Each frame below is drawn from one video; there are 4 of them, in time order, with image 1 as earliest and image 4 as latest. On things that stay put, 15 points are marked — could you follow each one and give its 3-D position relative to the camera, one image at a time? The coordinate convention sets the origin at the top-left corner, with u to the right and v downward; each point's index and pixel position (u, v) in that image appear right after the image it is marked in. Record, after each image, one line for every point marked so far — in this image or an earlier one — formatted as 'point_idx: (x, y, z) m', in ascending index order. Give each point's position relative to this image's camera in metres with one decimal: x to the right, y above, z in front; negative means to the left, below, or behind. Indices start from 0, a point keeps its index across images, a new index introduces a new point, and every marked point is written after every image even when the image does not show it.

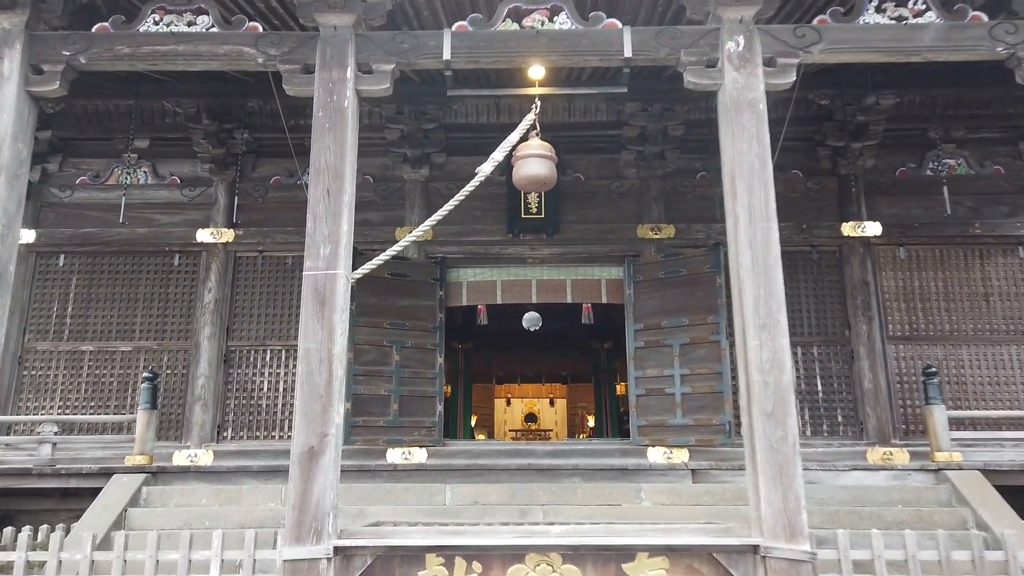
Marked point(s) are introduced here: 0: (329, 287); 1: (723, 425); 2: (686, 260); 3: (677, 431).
0: (-1.0, 0.0, +4.2) m
1: (+1.8, -1.2, +6.7) m
2: (+1.6, +0.3, +7.2) m
3: (+1.5, -1.3, +6.9) m
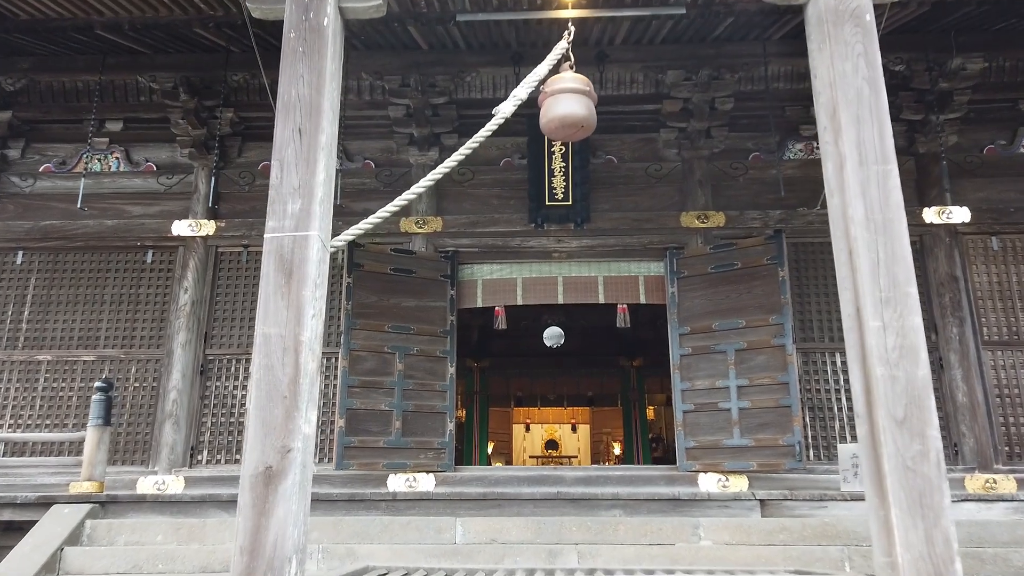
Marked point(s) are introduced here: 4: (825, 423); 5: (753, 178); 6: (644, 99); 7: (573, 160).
0: (-0.9, +0.1, +3.2) m
1: (+2.0, -1.1, +5.6) m
2: (+1.8, +0.3, +6.1) m
3: (+1.7, -1.2, +5.8) m
4: (+2.4, -1.0, +6.0) m
5: (+2.1, +1.0, +6.7) m
6: (+1.1, +1.6, +6.6) m
7: (+0.5, +1.1, +6.5) m
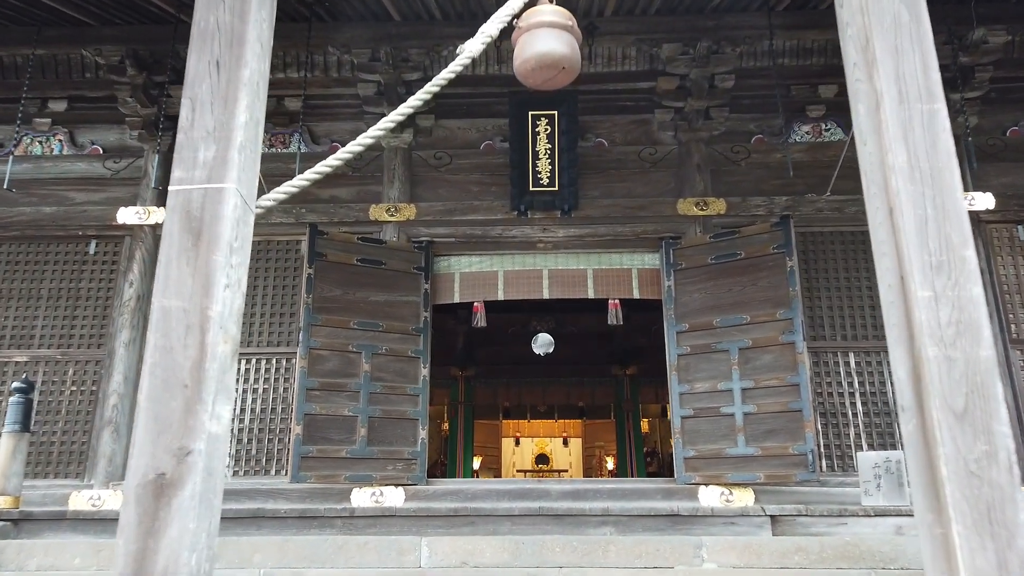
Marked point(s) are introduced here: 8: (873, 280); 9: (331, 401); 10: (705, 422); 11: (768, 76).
0: (-1.0, +0.3, +2.5) m
1: (+1.9, -1.1, +4.9) m
2: (+1.7, +0.3, +5.6) m
3: (+1.5, -1.2, +5.1) m
4: (+2.3, -1.0, +5.4) m
5: (+1.9, +1.0, +6.1) m
6: (+1.0, +1.7, +6.1) m
7: (+0.4, +1.1, +5.9) m
8: (+2.7, +0.1, +5.7) m
9: (-1.2, -0.8, +5.3) m
10: (+1.3, -0.9, +5.3) m
11: (+2.0, +1.7, +6.0) m
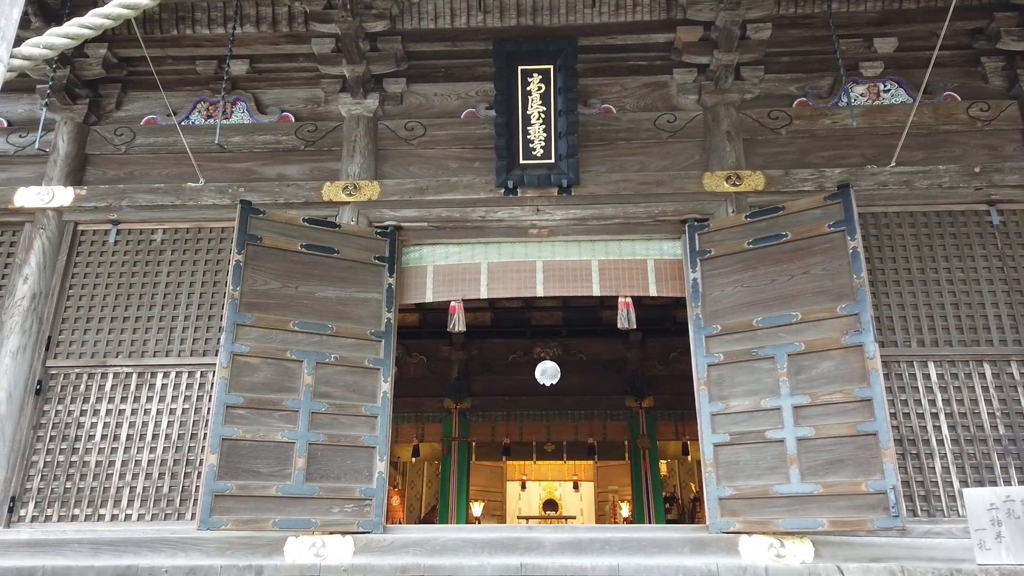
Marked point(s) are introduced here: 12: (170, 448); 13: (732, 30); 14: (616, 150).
0: (-1.1, +0.5, +1.4) m
1: (+1.8, -1.0, +3.7) m
2: (+1.6, +0.4, +4.4) m
3: (+1.4, -1.1, +3.9) m
4: (+2.2, -0.9, +4.1) m
5: (+1.9, +1.0, +5.0) m
6: (+0.9, +1.7, +5.0) m
7: (+0.3, +1.2, +4.8) m
8: (+2.6, +0.1, +4.5) m
9: (-1.3, -0.7, +4.1) m
10: (+1.2, -0.9, +4.1) m
11: (+1.9, +1.7, +4.9) m
12: (-1.9, -0.9, +4.4) m
13: (+1.3, +1.6, +4.7) m
14: (+0.7, +0.9, +5.0) m
